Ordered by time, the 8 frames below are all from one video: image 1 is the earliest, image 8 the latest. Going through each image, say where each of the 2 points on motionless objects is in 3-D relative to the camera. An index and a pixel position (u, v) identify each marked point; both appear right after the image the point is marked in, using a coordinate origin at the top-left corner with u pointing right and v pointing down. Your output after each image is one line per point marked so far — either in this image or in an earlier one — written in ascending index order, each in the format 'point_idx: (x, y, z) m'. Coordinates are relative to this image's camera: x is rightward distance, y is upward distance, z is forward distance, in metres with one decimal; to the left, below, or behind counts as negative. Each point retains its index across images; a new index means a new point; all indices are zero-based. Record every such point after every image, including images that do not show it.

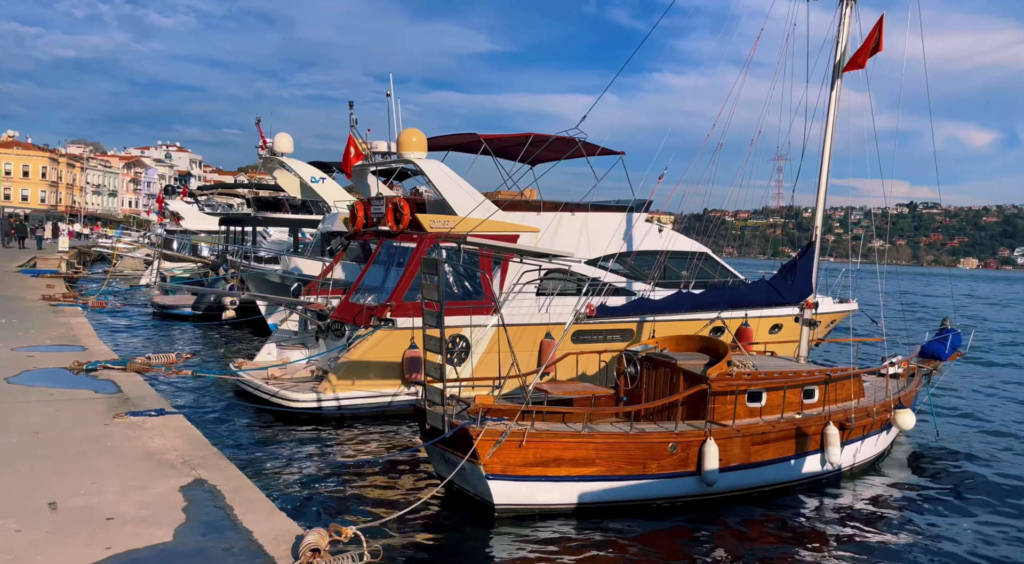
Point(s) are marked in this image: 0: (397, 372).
0: (-2.1, -1.6, +14.8) m
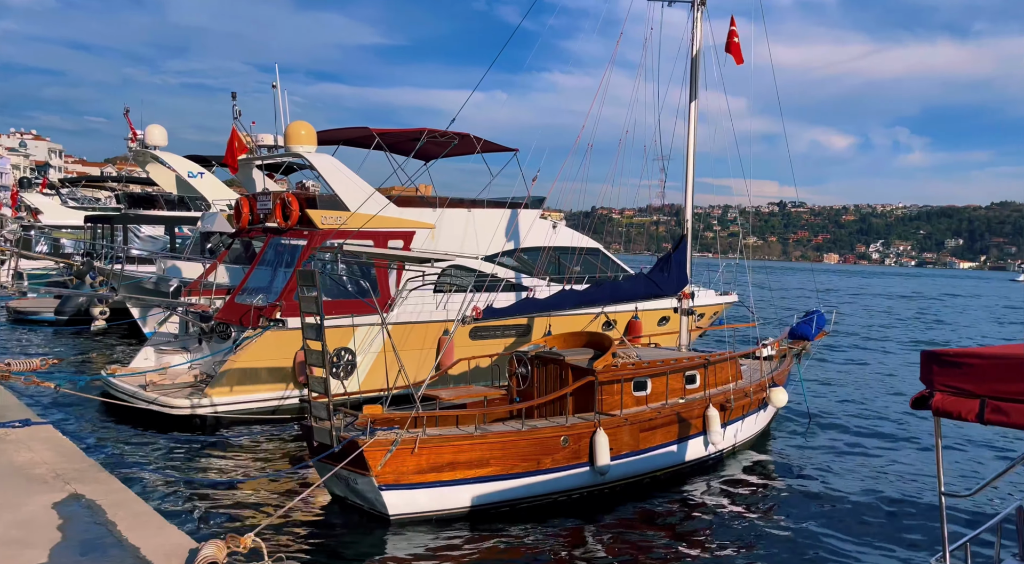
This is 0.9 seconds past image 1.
0: (-4.0, -1.6, +14.3) m
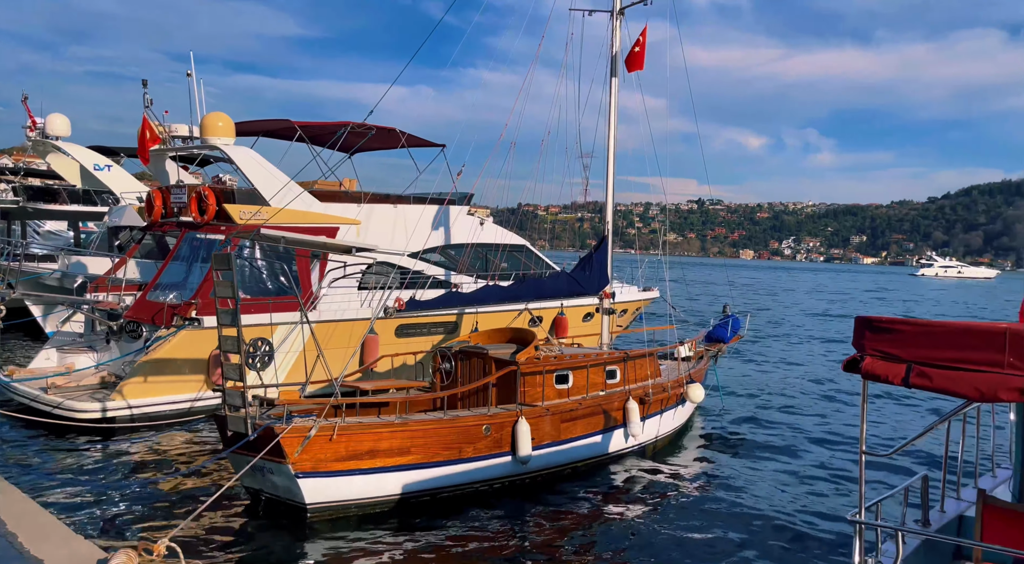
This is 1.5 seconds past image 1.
0: (-5.3, -1.5, +14.0) m
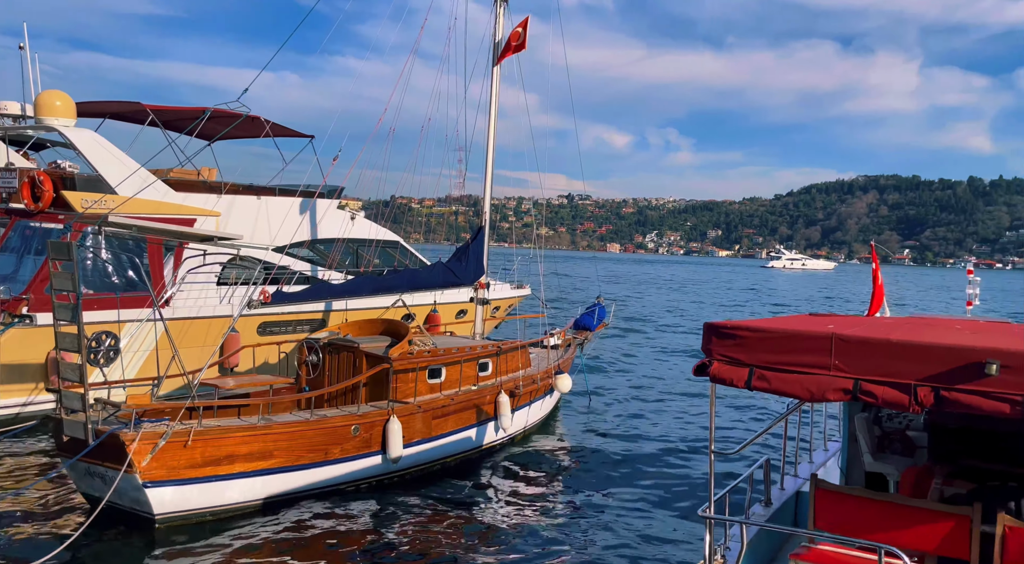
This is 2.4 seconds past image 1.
0: (-7.4, -1.4, +12.9) m
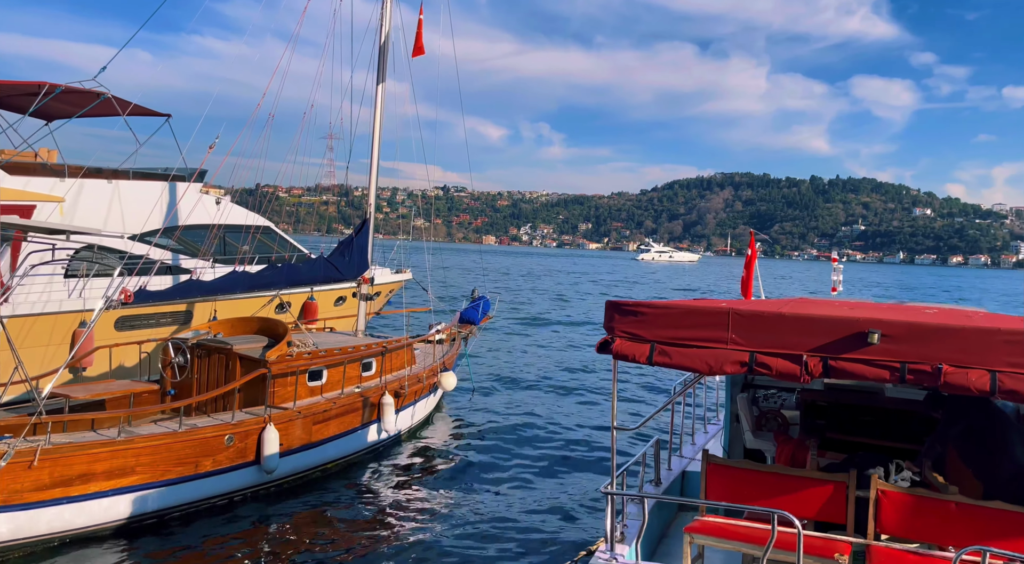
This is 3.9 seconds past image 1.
0: (-9.1, -1.3, +11.3) m
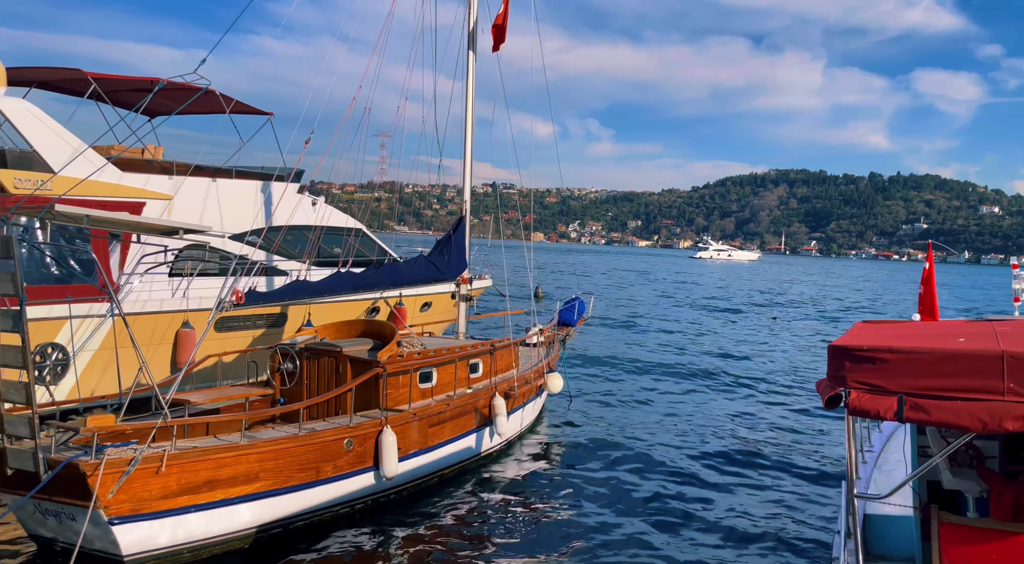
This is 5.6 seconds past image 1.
0: (-7.7, -1.3, +11.5) m
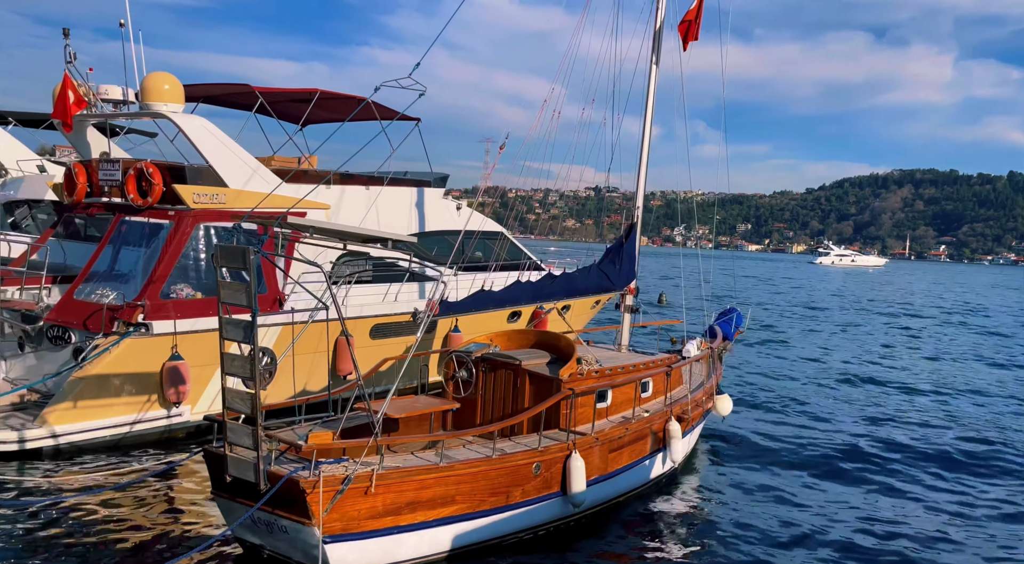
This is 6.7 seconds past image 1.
0: (-5.6, -1.4, +12.0) m
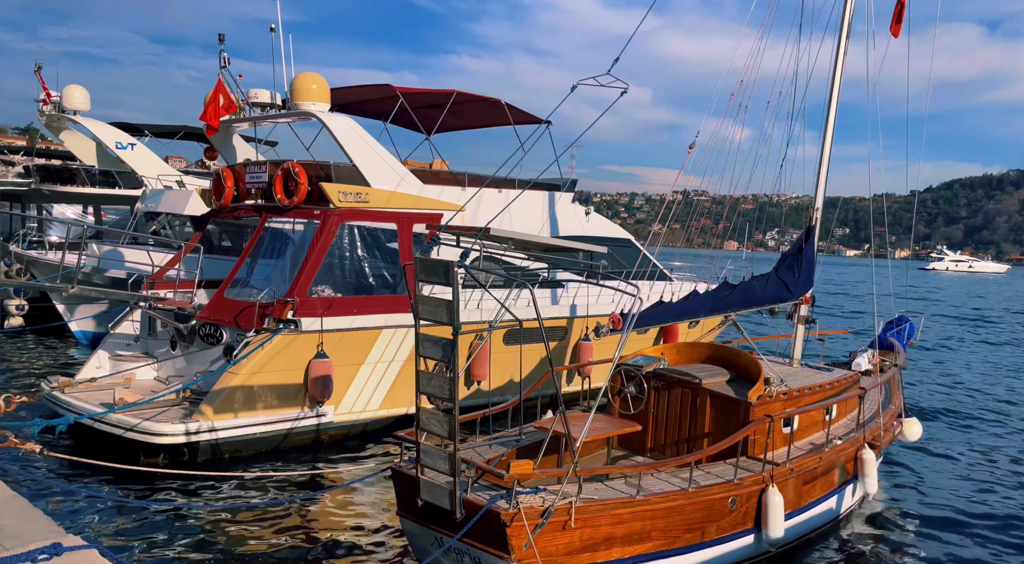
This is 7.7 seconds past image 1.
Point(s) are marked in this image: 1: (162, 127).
0: (-3.6, -1.5, +11.9) m
1: (-8.5, +3.8, +19.8) m
